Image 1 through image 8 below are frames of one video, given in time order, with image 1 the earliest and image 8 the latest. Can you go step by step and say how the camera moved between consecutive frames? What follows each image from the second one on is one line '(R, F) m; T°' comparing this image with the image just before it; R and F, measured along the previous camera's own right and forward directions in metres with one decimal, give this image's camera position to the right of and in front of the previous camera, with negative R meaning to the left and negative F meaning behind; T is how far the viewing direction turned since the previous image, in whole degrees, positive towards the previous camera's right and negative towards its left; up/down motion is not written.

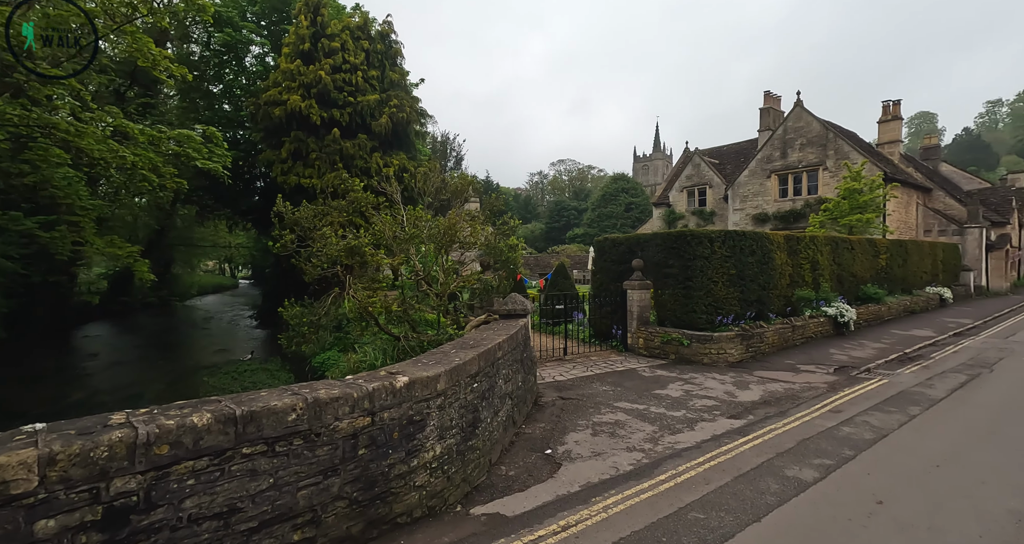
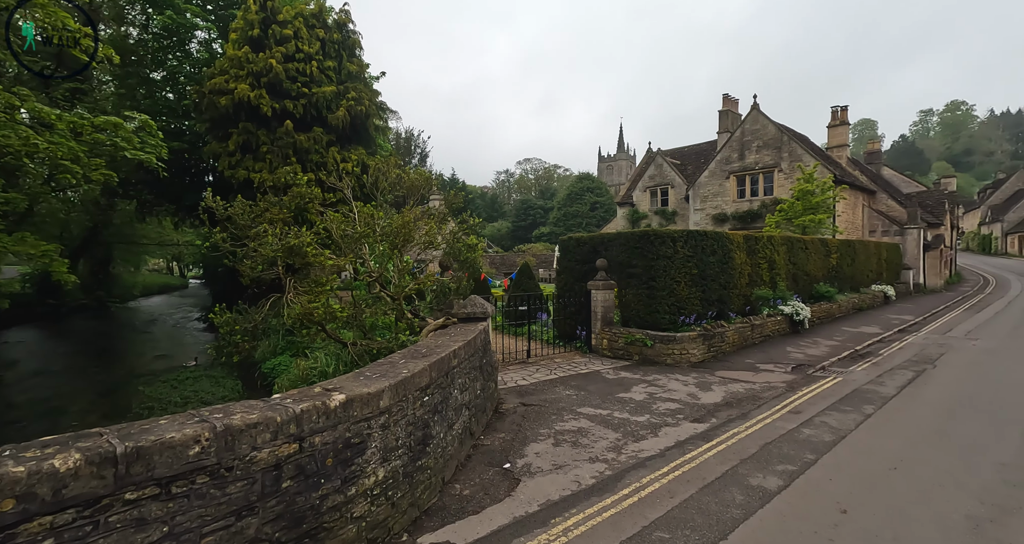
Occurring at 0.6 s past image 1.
(+0.1, +0.3) m; +4°
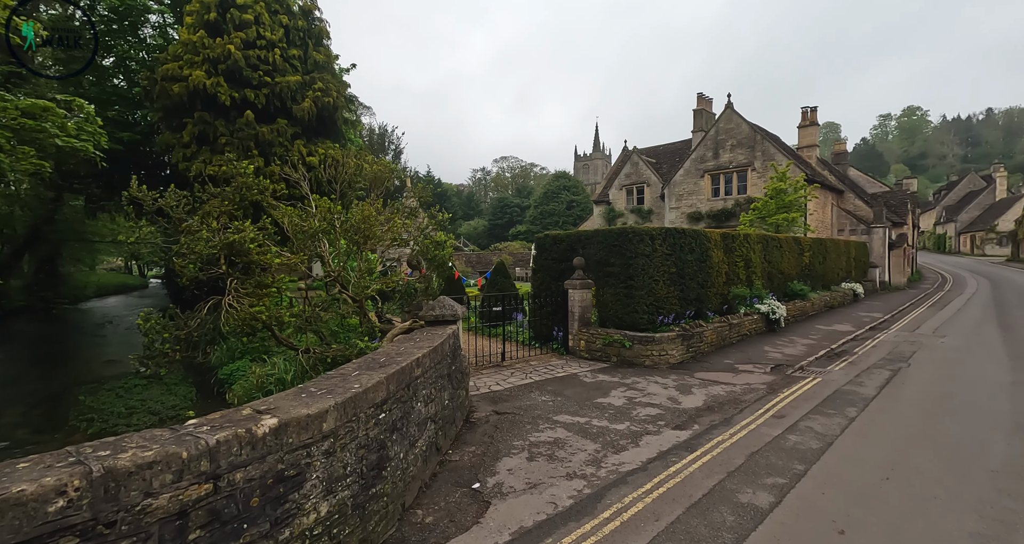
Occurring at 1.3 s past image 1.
(+0.1, +0.4) m; +3°
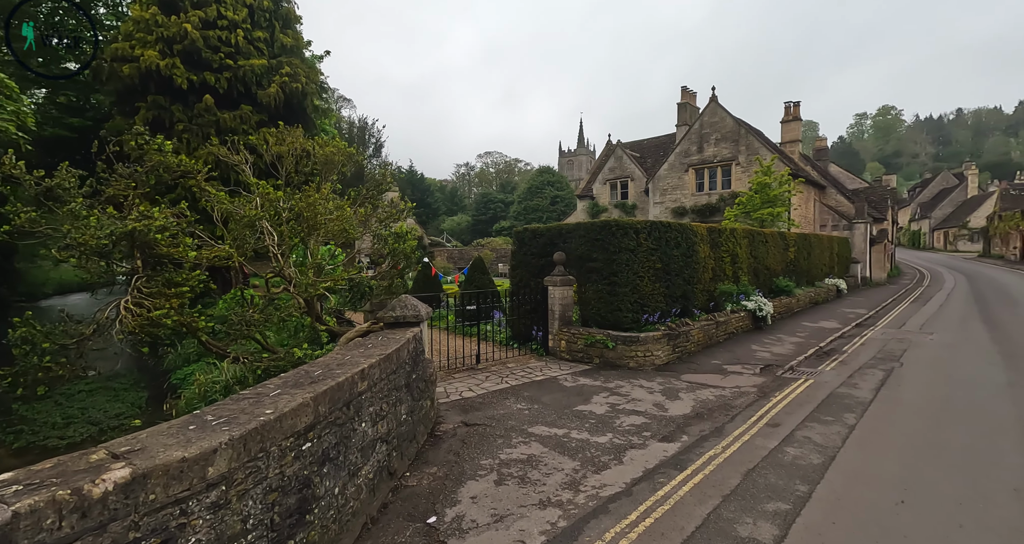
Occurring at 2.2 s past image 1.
(+0.2, +0.6) m; +2°
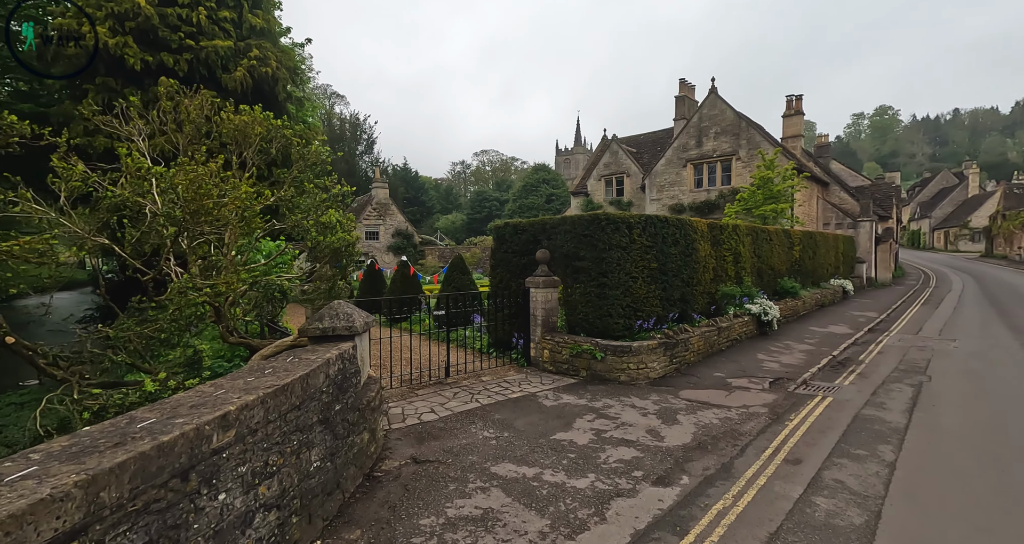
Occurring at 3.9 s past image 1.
(+0.4, +1.1) m; 0°
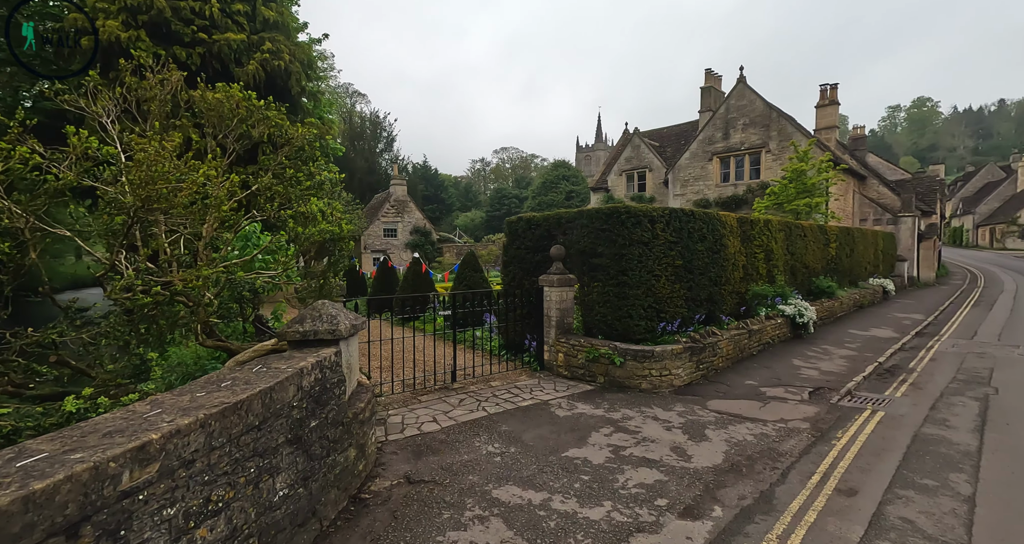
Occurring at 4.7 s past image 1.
(+0.1, +0.6) m; -2°
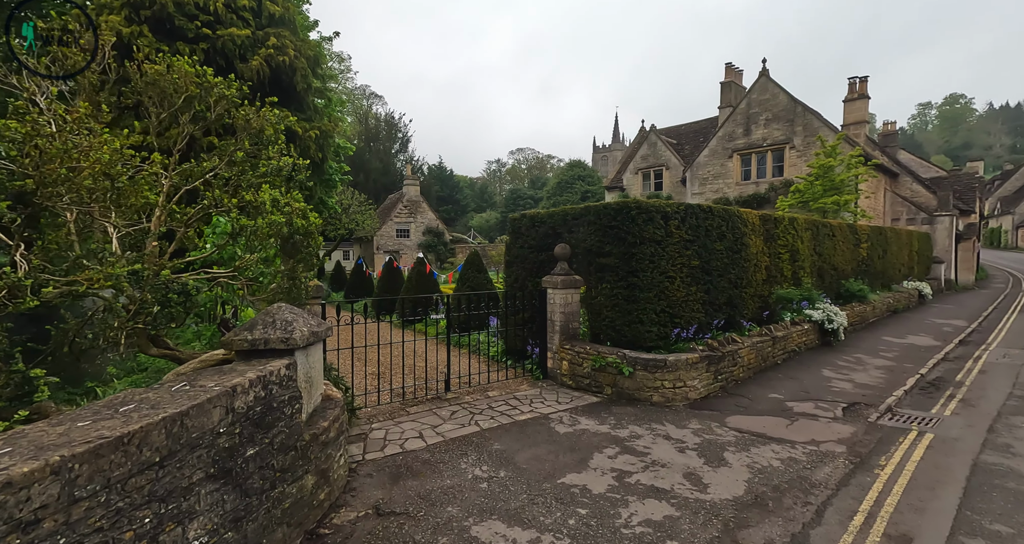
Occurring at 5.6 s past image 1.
(+0.2, +0.6) m; -2°
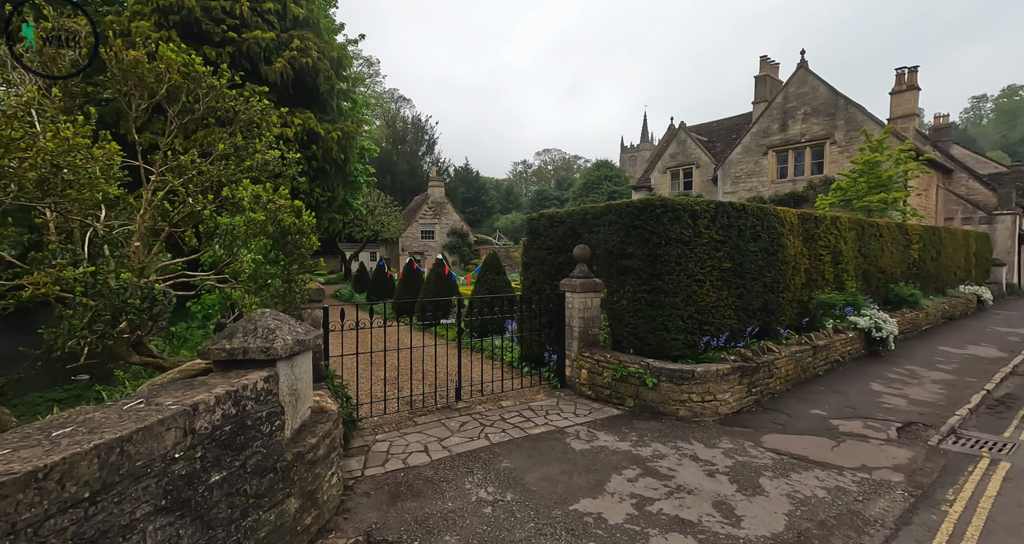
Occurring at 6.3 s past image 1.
(+0.2, +0.4) m; -3°
